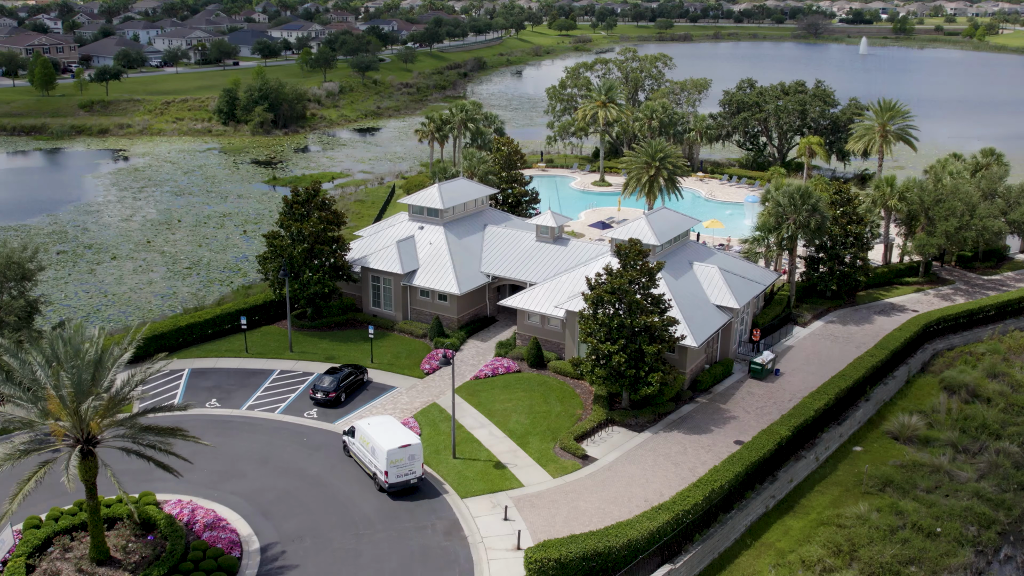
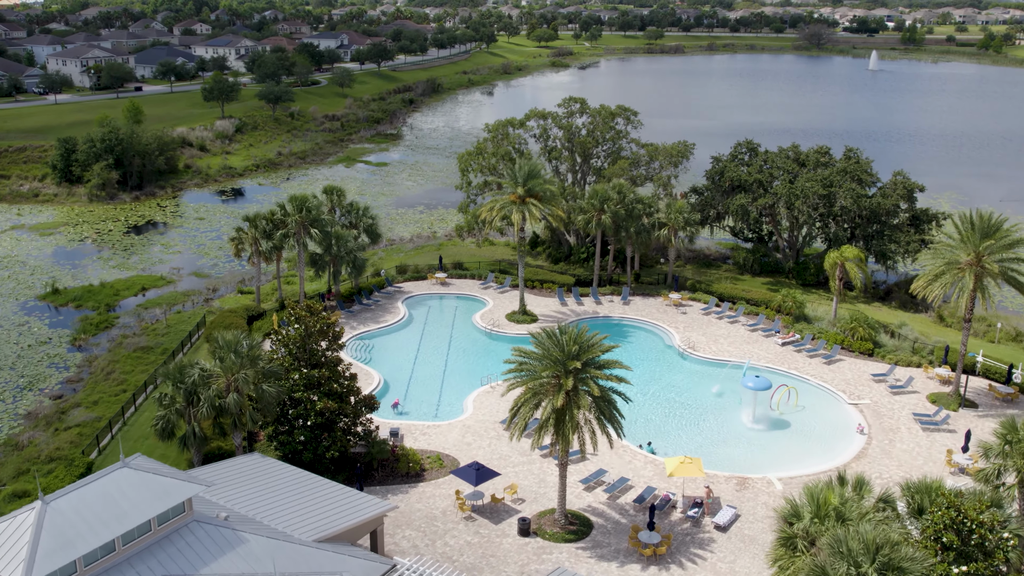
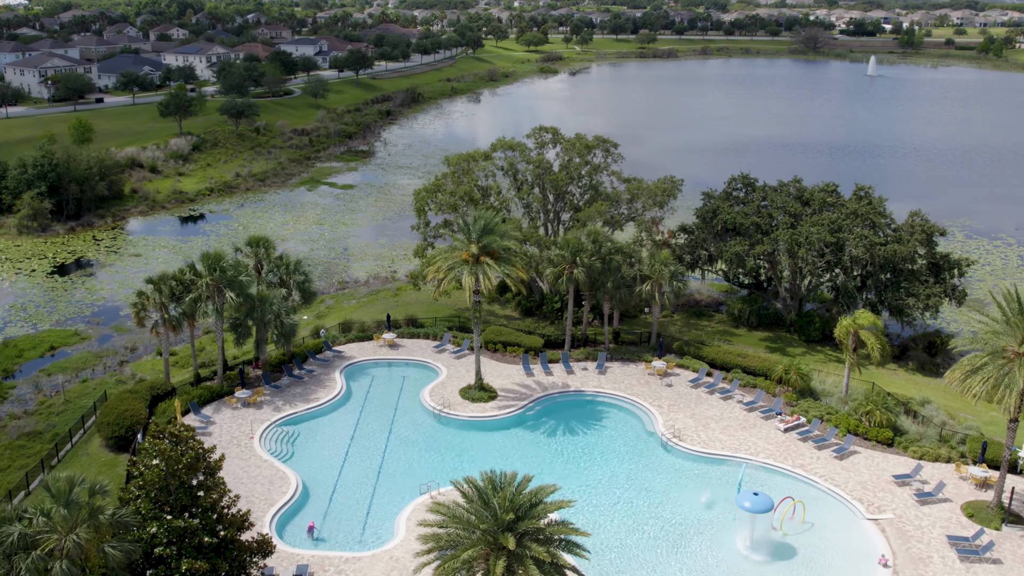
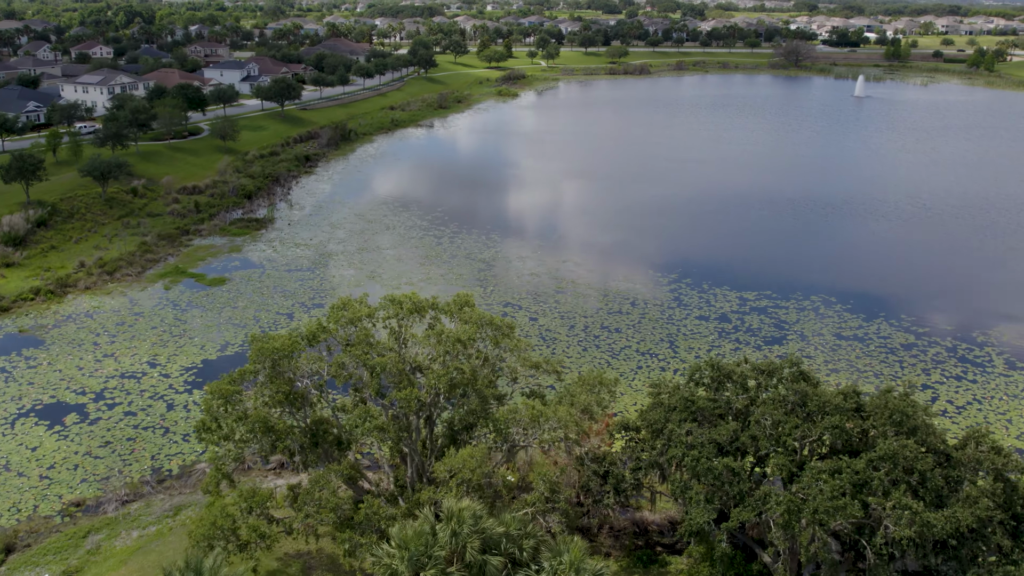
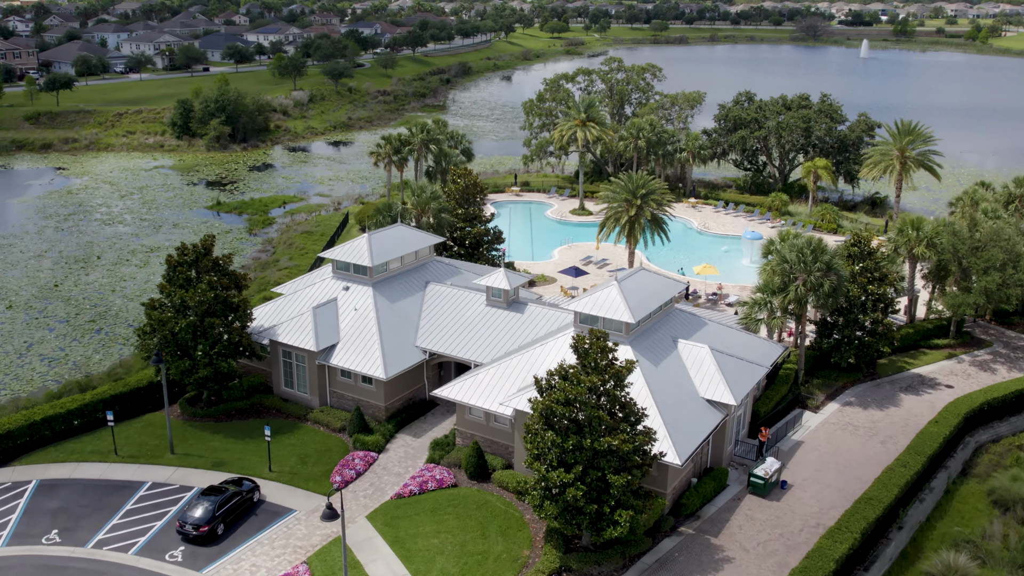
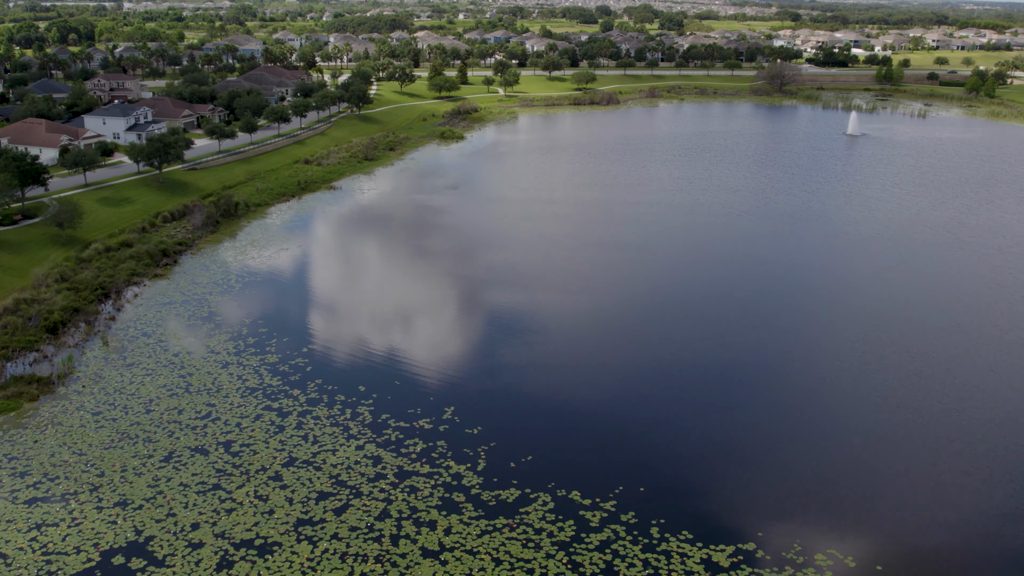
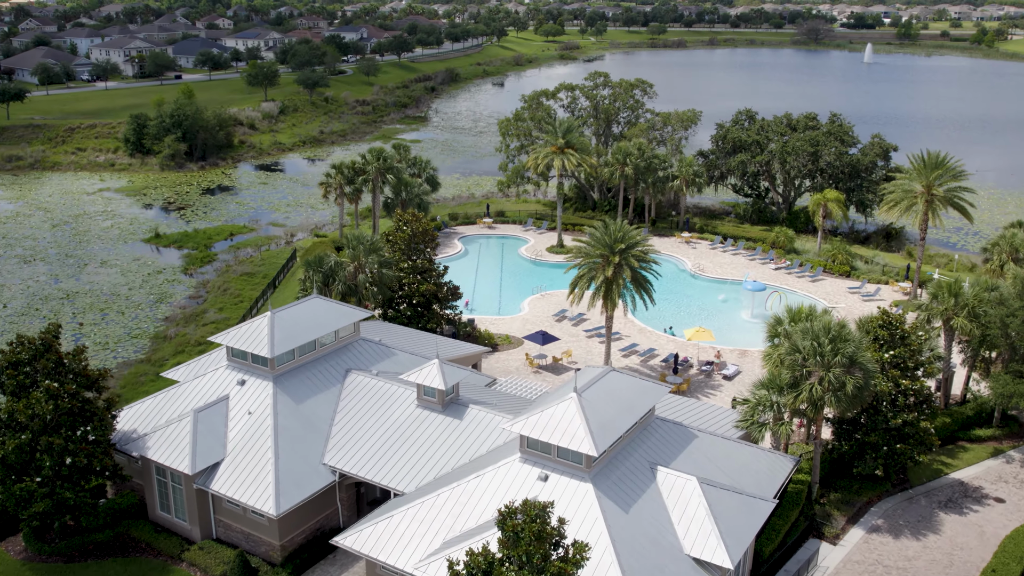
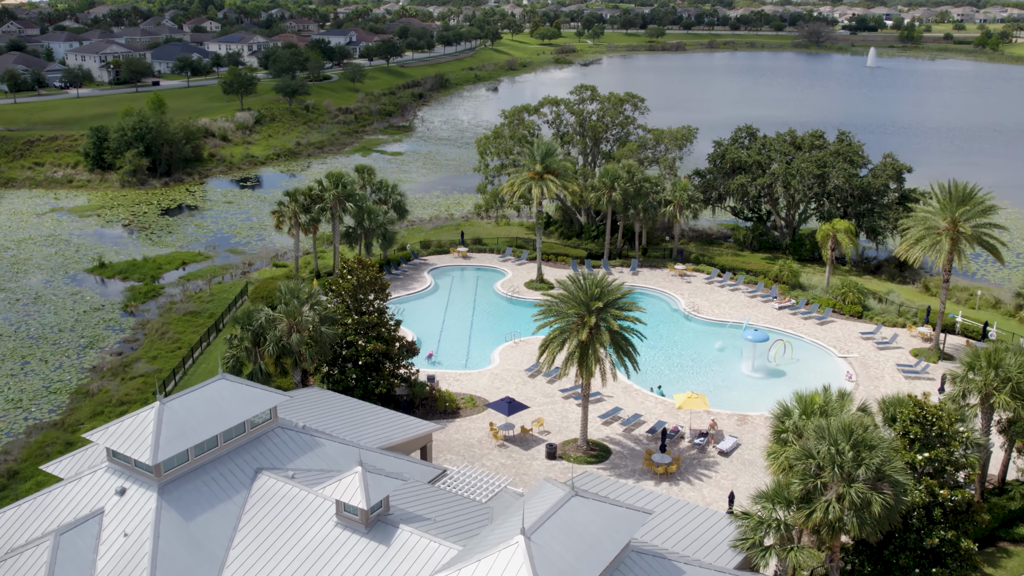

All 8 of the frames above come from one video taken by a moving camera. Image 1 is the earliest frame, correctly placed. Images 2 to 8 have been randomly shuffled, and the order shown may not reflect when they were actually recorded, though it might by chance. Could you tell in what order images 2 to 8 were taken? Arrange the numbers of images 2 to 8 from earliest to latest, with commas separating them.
5, 7, 8, 2, 3, 4, 6
